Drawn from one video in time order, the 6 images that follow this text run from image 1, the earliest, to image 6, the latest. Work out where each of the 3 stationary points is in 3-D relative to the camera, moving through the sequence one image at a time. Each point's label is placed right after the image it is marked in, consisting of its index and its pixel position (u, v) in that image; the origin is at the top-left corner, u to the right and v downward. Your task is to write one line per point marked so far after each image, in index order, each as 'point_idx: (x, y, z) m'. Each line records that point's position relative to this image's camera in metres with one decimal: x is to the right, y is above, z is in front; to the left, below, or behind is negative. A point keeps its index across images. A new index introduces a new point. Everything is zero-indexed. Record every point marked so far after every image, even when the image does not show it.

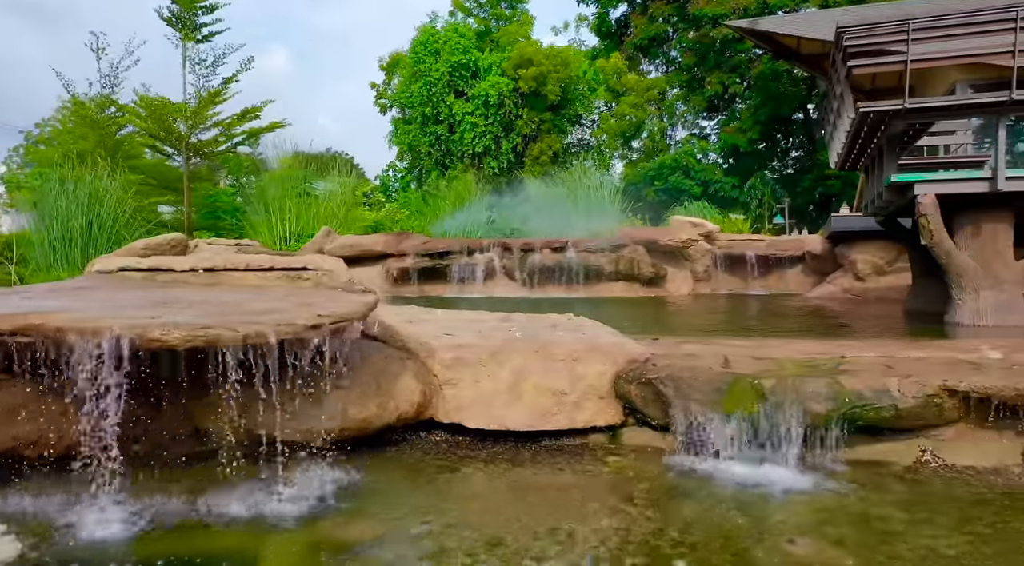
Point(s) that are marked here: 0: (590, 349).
0: (+0.6, -0.5, +5.0) m
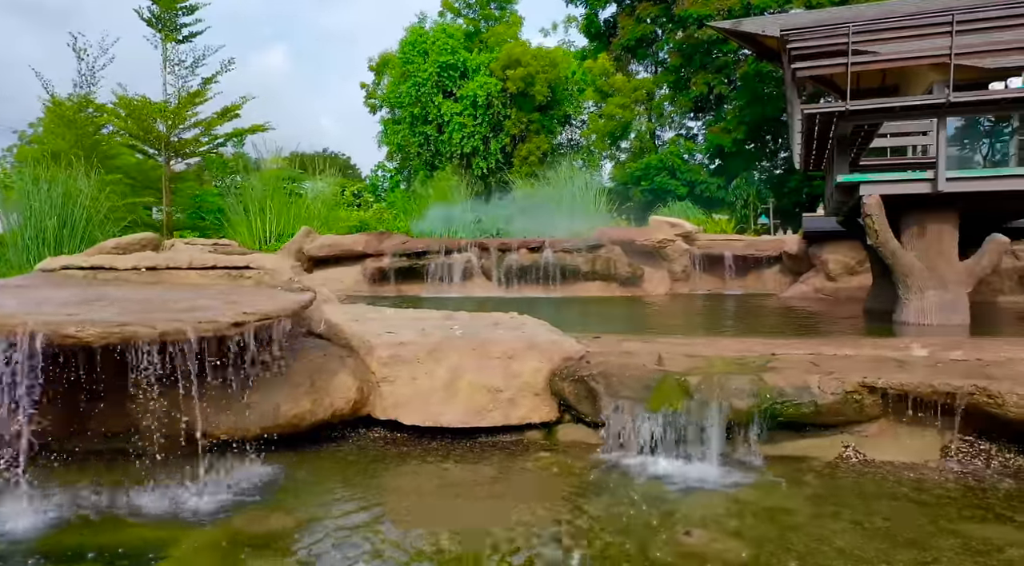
0: (+0.1, -0.5, +5.1) m
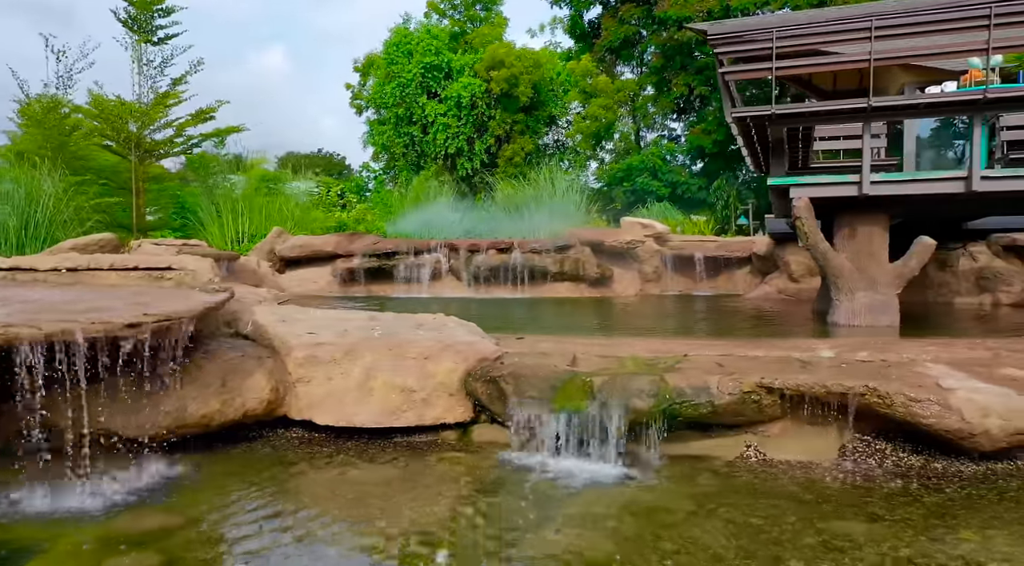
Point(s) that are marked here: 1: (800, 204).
0: (-0.5, -0.5, +5.1) m
1: (+2.7, +0.8, +6.5) m
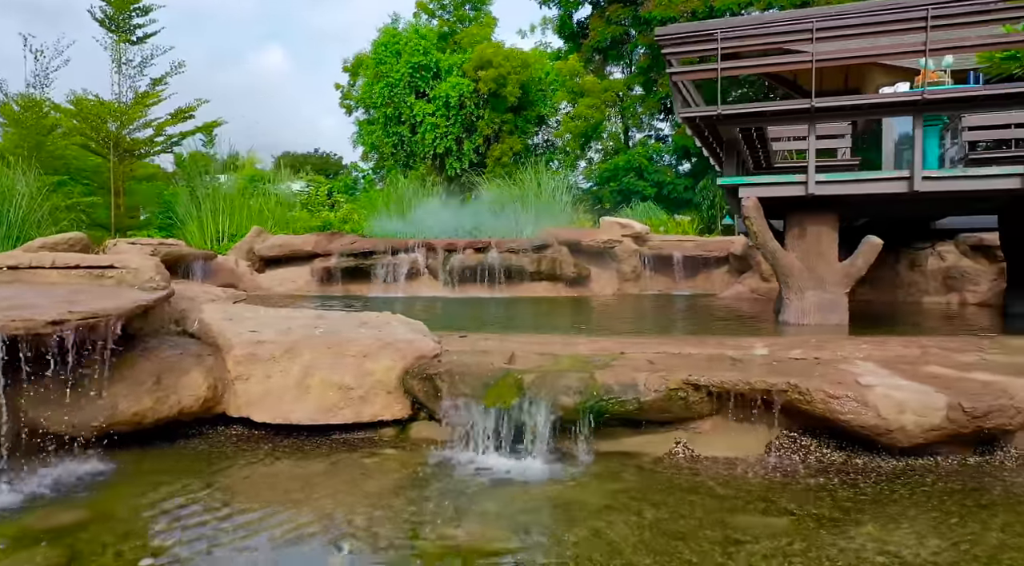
0: (-1.0, -0.5, +5.2) m
1: (+2.3, +0.8, +6.5) m
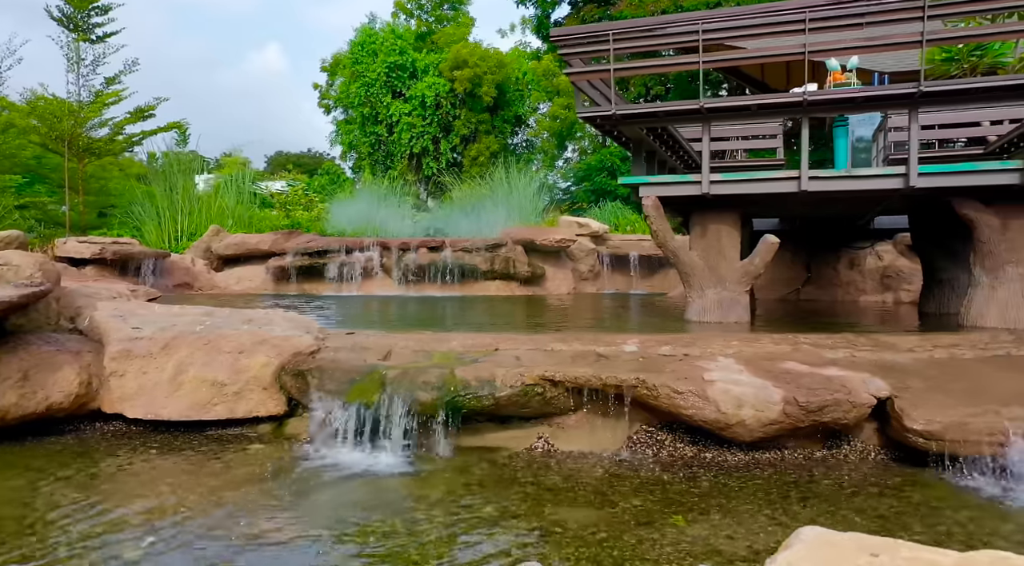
0: (-1.9, -0.5, +5.2) m
1: (+1.3, +0.8, +6.6) m
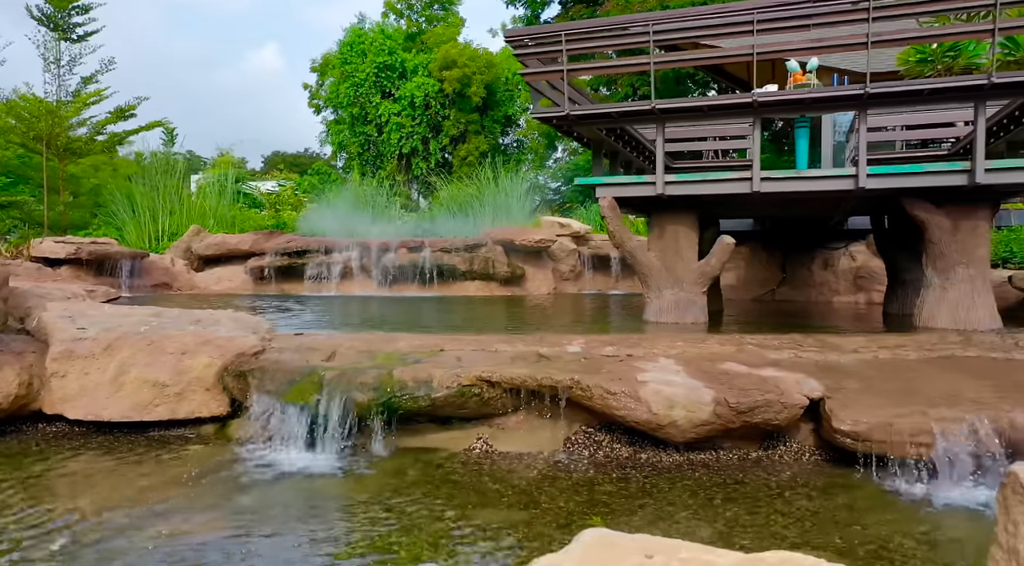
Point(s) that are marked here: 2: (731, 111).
0: (-2.4, -0.5, +5.2) m
1: (+0.9, +0.8, +6.6) m
2: (+2.0, +1.6, +6.2) m
